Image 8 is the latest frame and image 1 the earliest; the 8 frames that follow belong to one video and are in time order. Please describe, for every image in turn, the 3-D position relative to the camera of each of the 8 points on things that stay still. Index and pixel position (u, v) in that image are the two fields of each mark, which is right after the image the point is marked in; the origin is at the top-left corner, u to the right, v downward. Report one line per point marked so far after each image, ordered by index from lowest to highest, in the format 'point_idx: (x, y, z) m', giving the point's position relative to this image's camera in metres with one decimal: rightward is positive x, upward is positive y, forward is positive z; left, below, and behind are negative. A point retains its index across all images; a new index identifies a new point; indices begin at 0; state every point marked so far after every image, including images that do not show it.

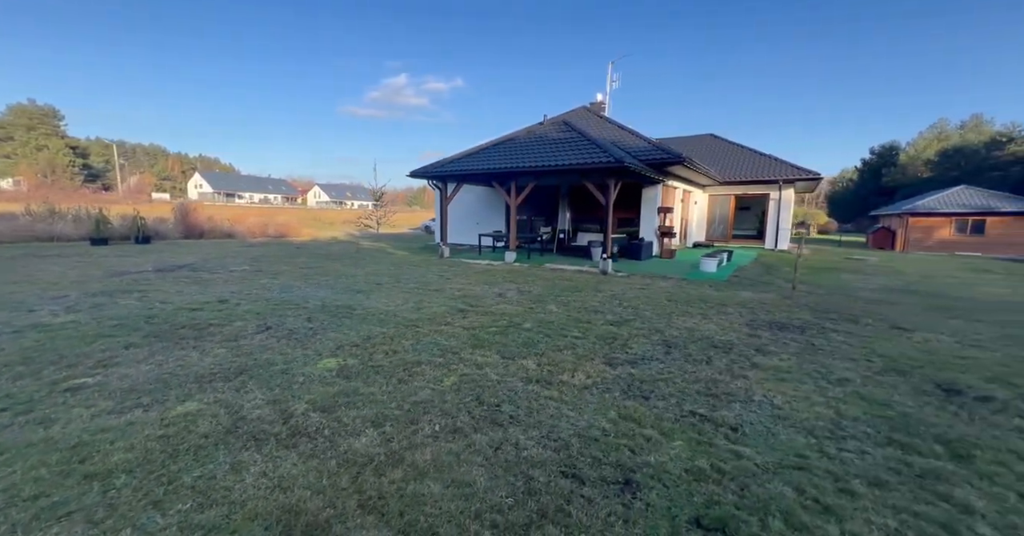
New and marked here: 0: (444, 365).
0: (-0.7, -1.0, +4.5) m
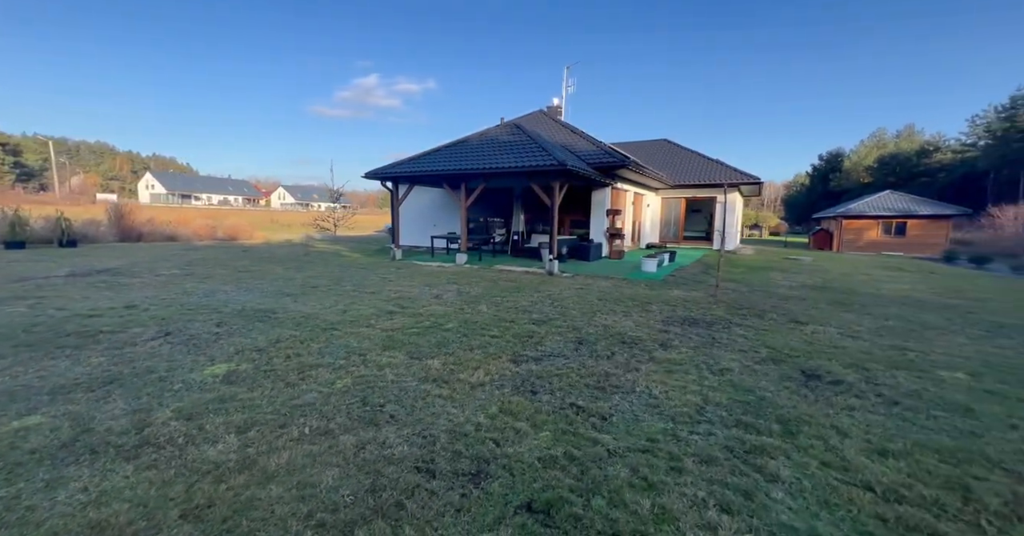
0: (-1.7, -1.0, +4.4) m
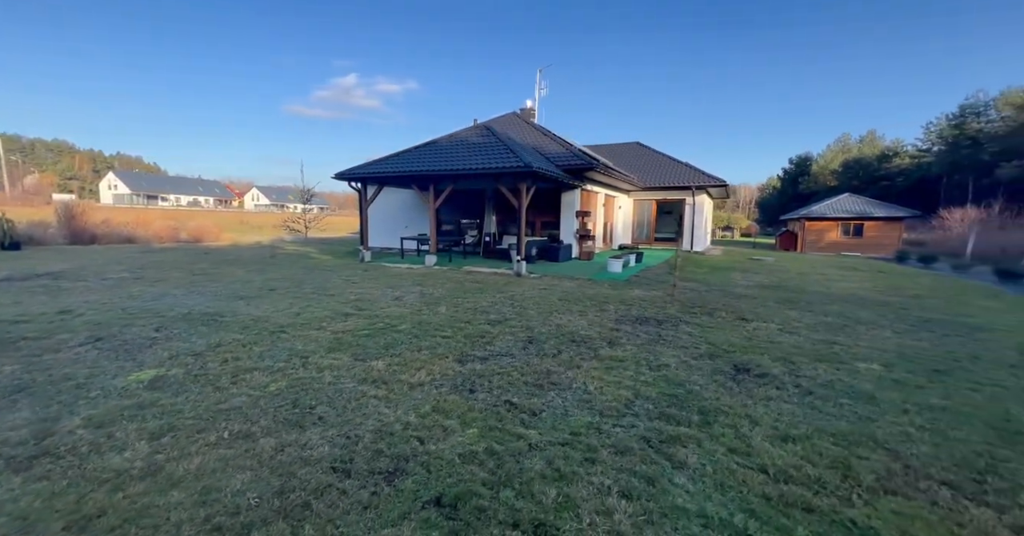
0: (-2.3, -1.0, +4.3) m
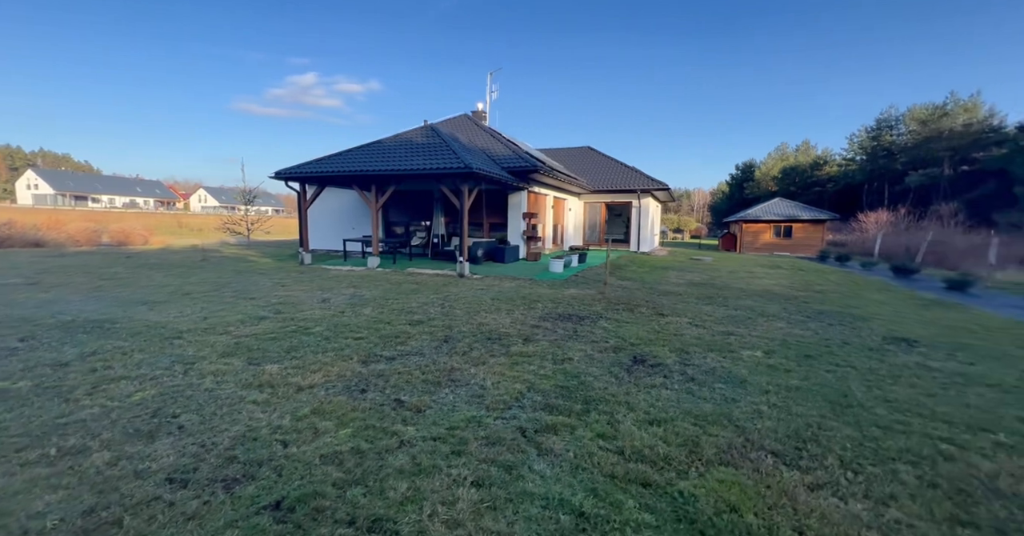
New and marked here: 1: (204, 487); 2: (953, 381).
0: (-3.2, -1.0, +3.9) m
1: (-1.2, -0.9, +1.7) m
2: (+4.3, -1.0, +4.1) m
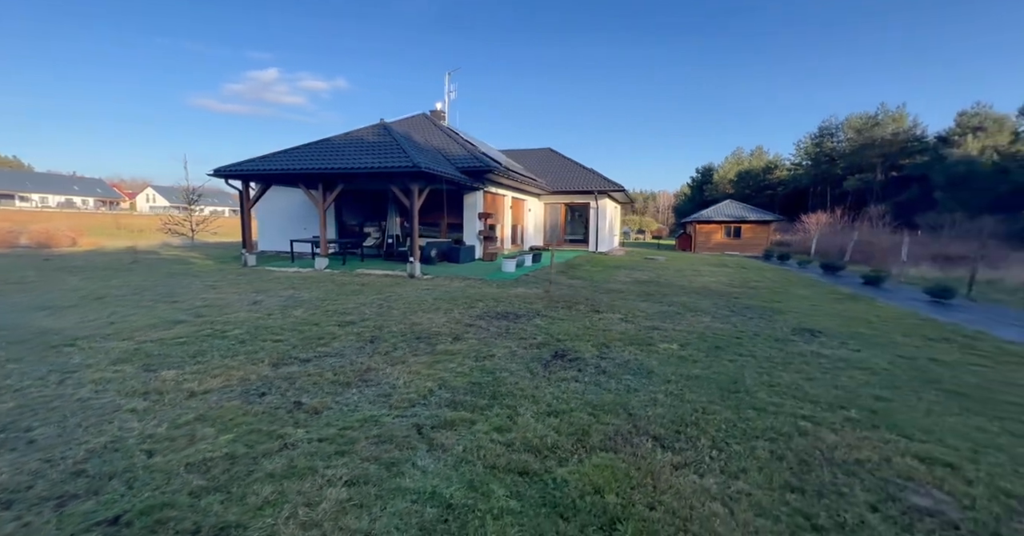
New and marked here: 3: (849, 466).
0: (-3.9, -1.0, +3.5) m
1: (-1.7, -0.8, +1.6) m
2: (+3.5, -0.9, +4.5) m
3: (+1.6, -0.9, +2.1) m
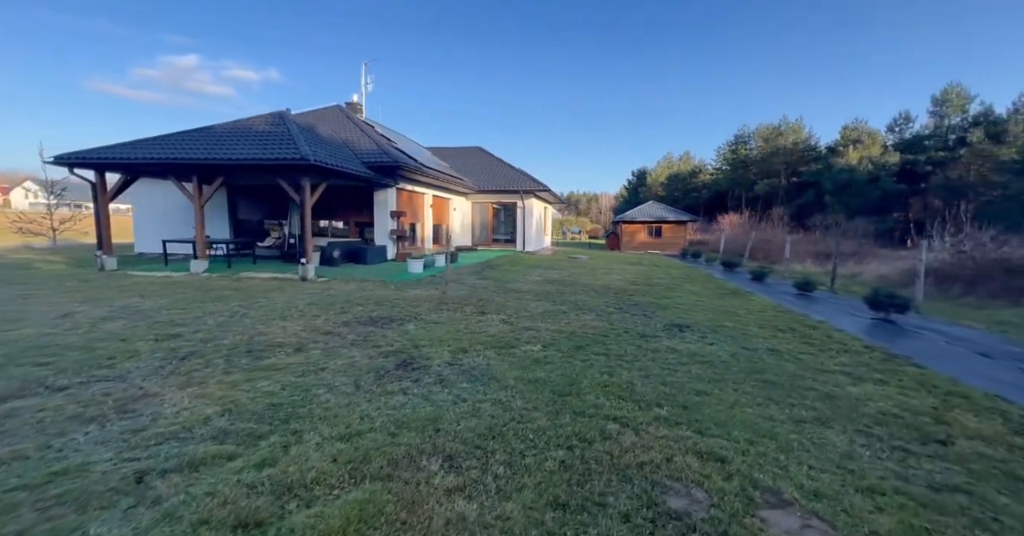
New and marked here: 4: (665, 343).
0: (-5.1, -1.0, +2.4) m
1: (-2.6, -0.9, +1.0) m
2: (+2.0, -0.9, +4.9) m
3: (+0.5, -1.0, +2.1) m
4: (+1.8, -0.9, +5.3) m
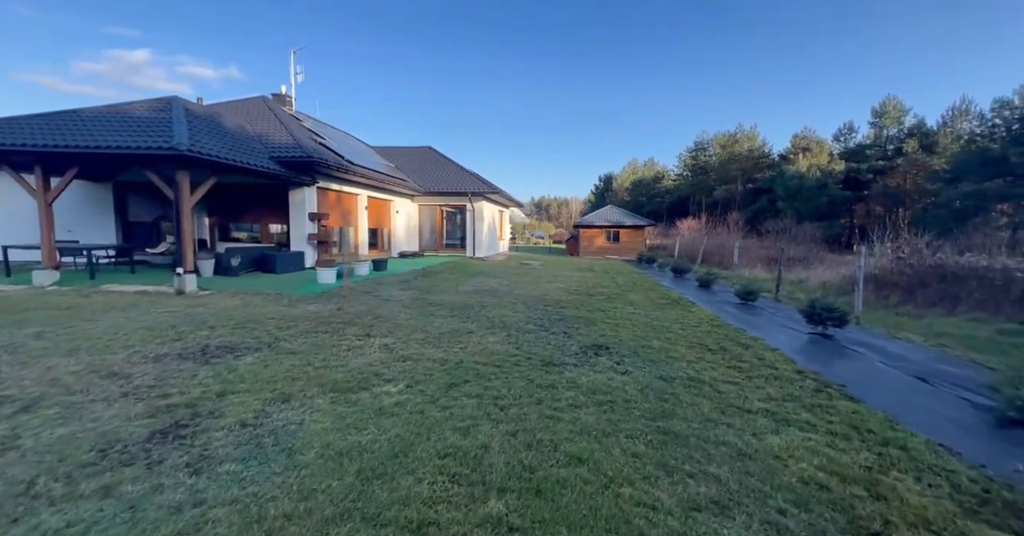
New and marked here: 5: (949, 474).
0: (-6.1, -1.2, +1.0) m
1: (-3.4, -1.0, -0.2) m
2: (+0.8, -1.1, +4.1) m
3: (-0.4, -1.1, +1.1) m
4: (+0.6, -1.1, +4.4) m
5: (+2.5, -1.2, +2.5) m
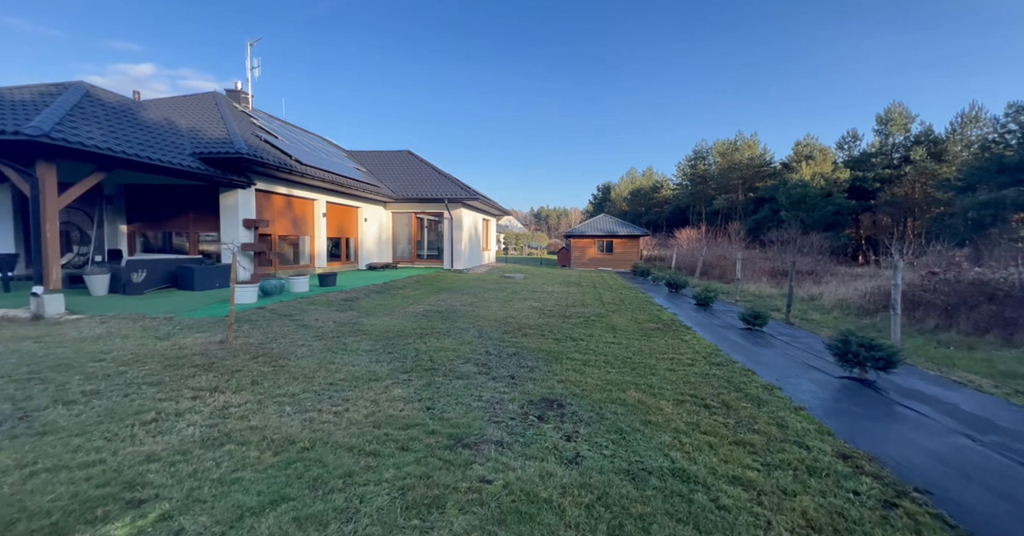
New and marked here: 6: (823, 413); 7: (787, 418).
0: (-6.8, -1.3, -0.6) m
1: (-4.2, -1.1, -1.9) m
2: (0.0, -1.3, +2.4) m
3: (-1.2, -1.2, -0.5) m
4: (-0.2, -1.2, +2.8) m
5: (+1.8, -1.3, +0.9) m
6: (+2.6, -1.2, +3.7) m
7: (+2.2, -1.2, +3.6) m
